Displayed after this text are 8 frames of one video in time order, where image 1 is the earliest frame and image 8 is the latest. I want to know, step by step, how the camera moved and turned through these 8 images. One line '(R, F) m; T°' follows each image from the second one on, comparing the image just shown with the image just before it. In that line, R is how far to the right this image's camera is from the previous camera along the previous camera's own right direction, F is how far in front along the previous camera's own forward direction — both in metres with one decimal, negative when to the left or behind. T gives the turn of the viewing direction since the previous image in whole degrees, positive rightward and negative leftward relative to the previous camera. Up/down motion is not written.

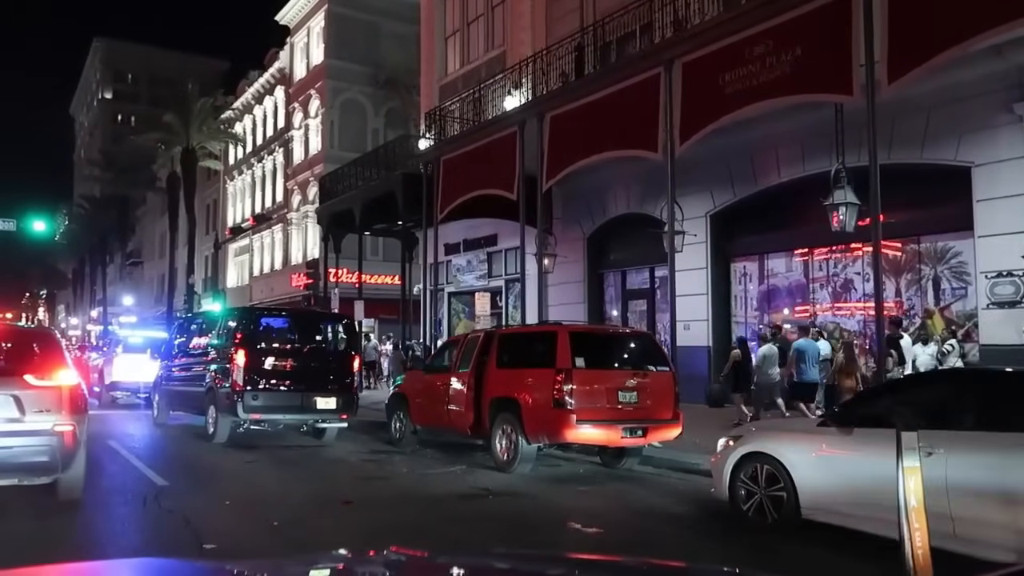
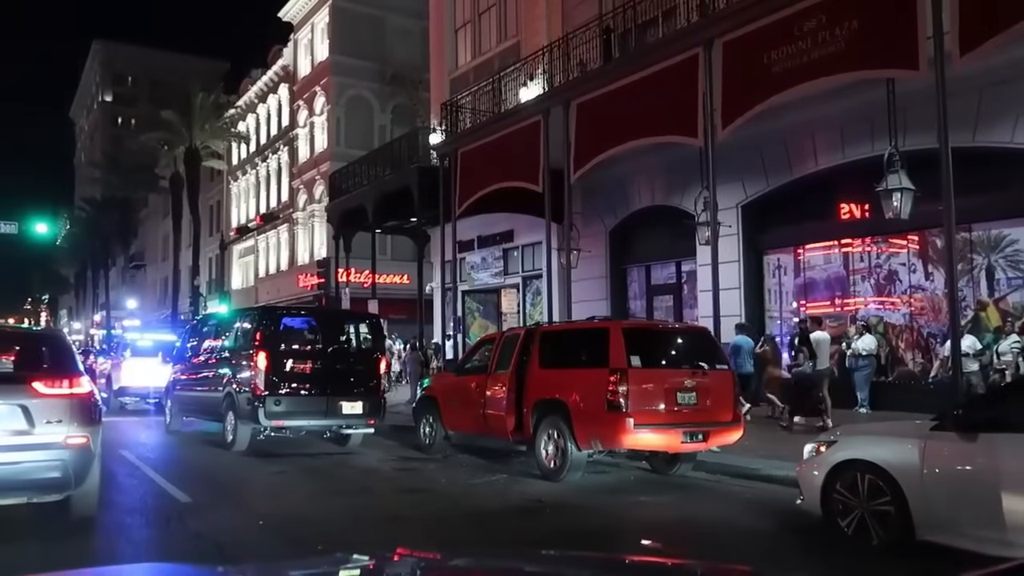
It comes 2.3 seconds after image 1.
(-0.5, +0.8) m; 0°
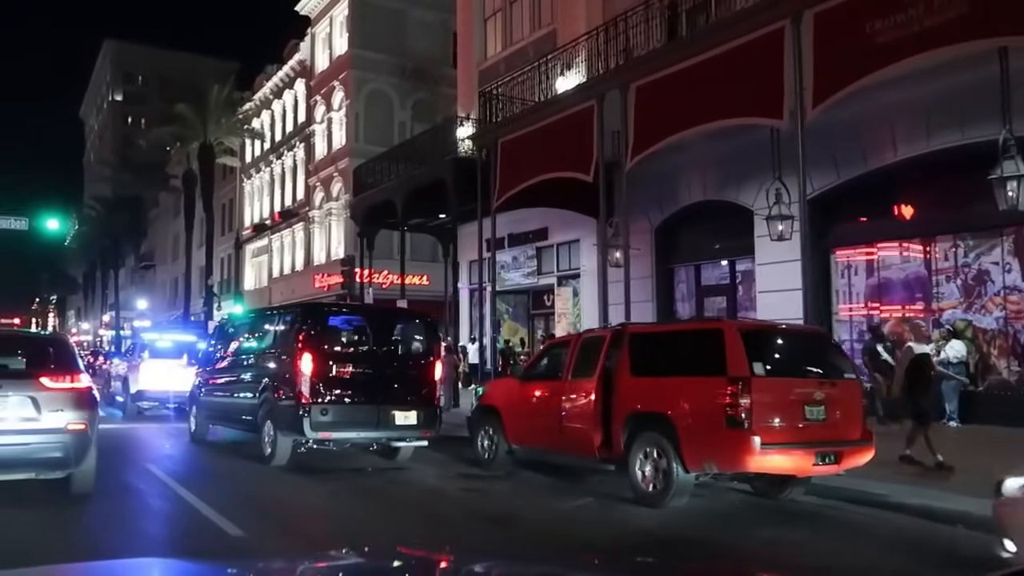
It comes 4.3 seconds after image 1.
(-0.9, +1.3) m; 0°
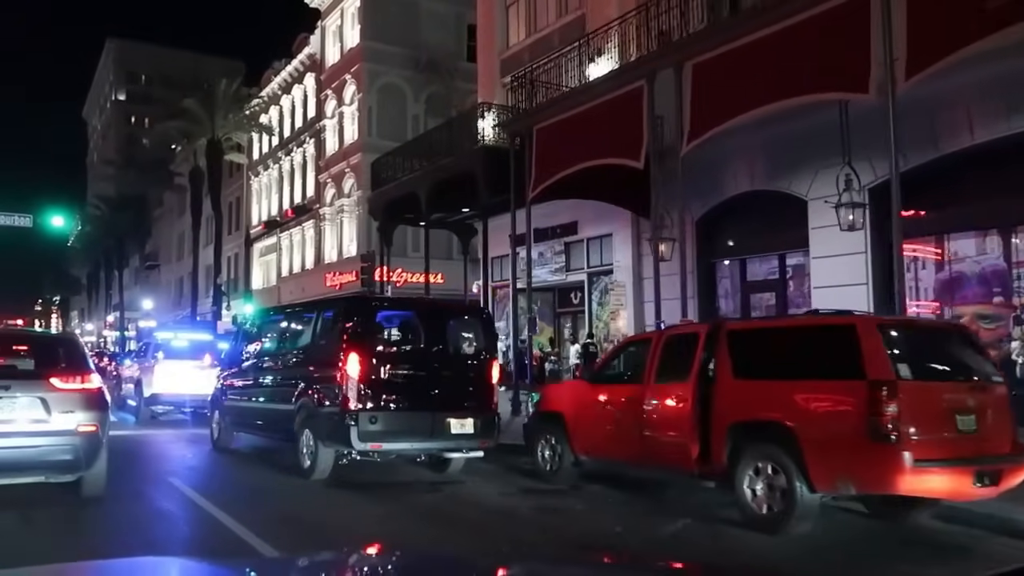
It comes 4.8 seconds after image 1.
(-0.8, +1.2) m; 0°
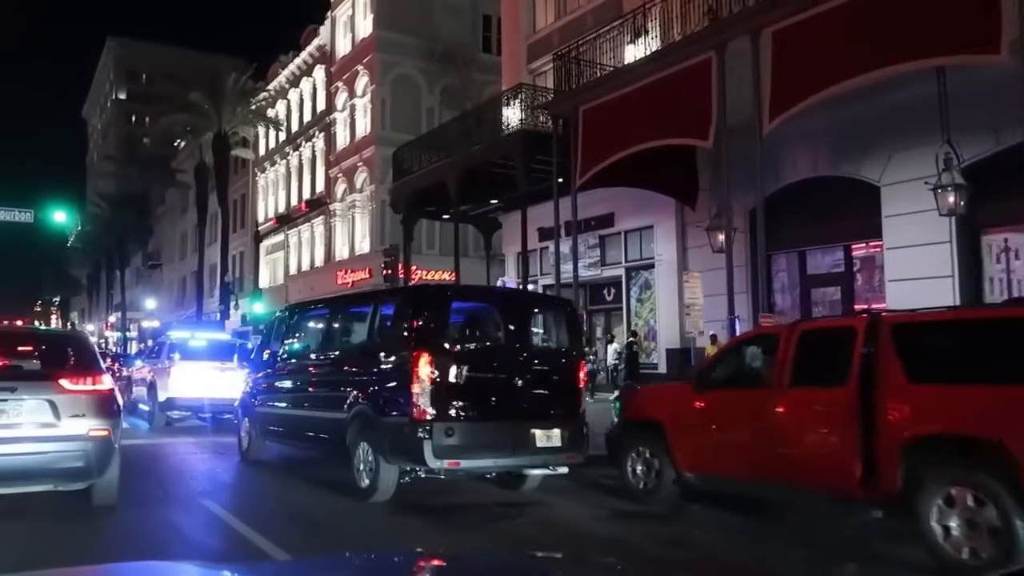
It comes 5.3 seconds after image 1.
(-0.9, +1.4) m; 0°
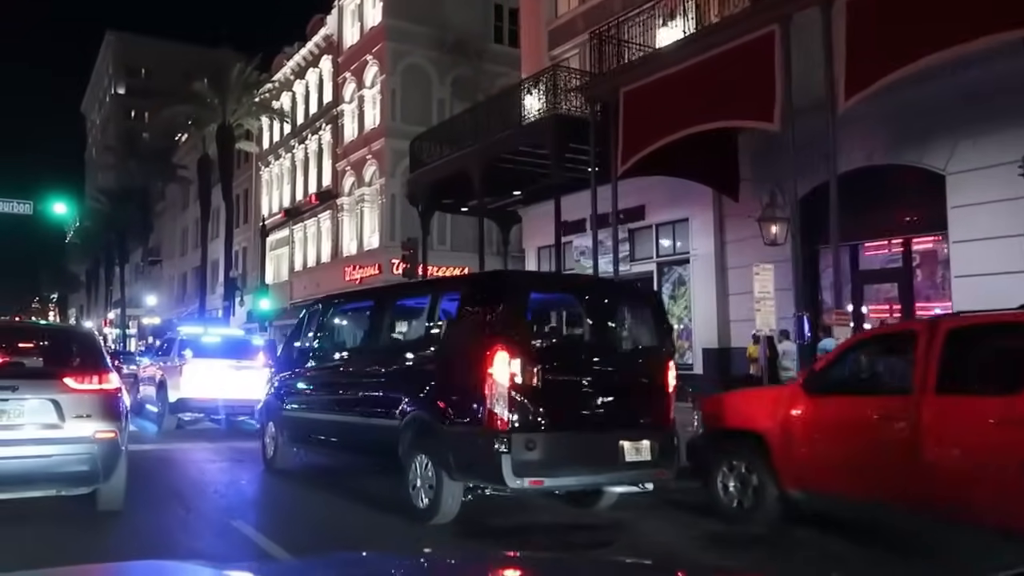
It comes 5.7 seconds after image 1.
(-0.7, +1.1) m; 0°
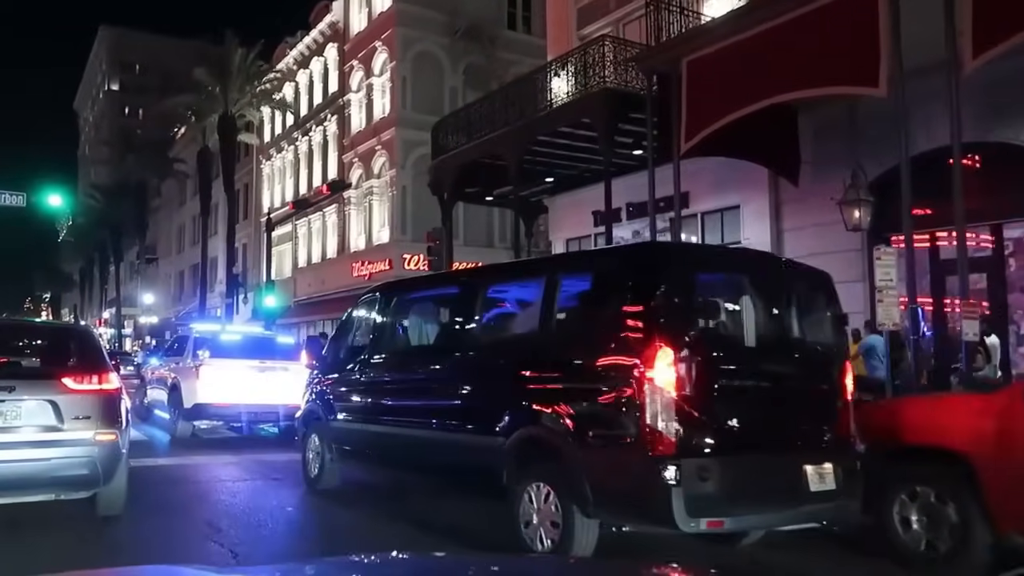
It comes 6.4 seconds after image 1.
(-1.0, +1.6) m; 0°
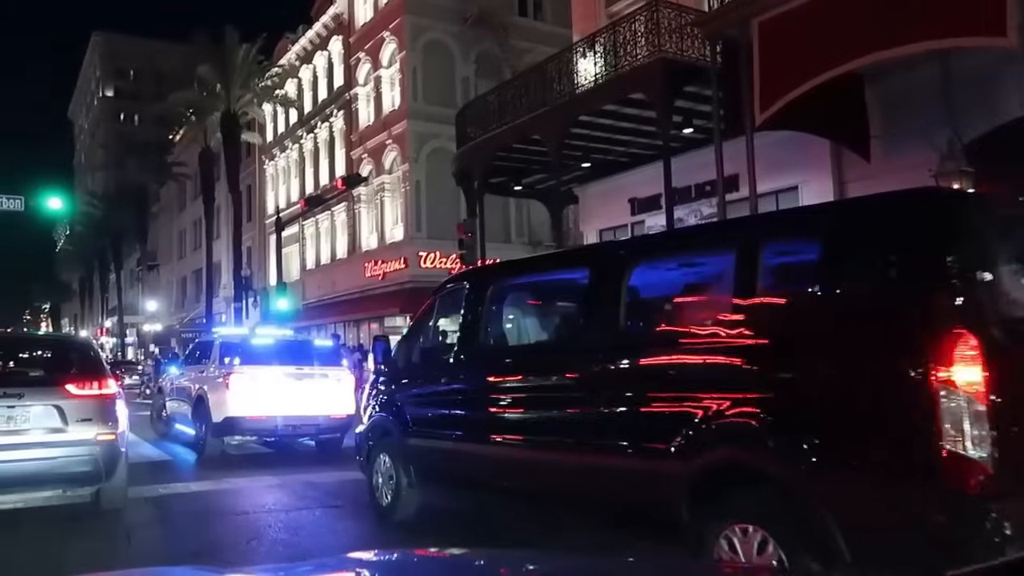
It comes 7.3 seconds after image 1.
(-0.9, +1.4) m; 0°
